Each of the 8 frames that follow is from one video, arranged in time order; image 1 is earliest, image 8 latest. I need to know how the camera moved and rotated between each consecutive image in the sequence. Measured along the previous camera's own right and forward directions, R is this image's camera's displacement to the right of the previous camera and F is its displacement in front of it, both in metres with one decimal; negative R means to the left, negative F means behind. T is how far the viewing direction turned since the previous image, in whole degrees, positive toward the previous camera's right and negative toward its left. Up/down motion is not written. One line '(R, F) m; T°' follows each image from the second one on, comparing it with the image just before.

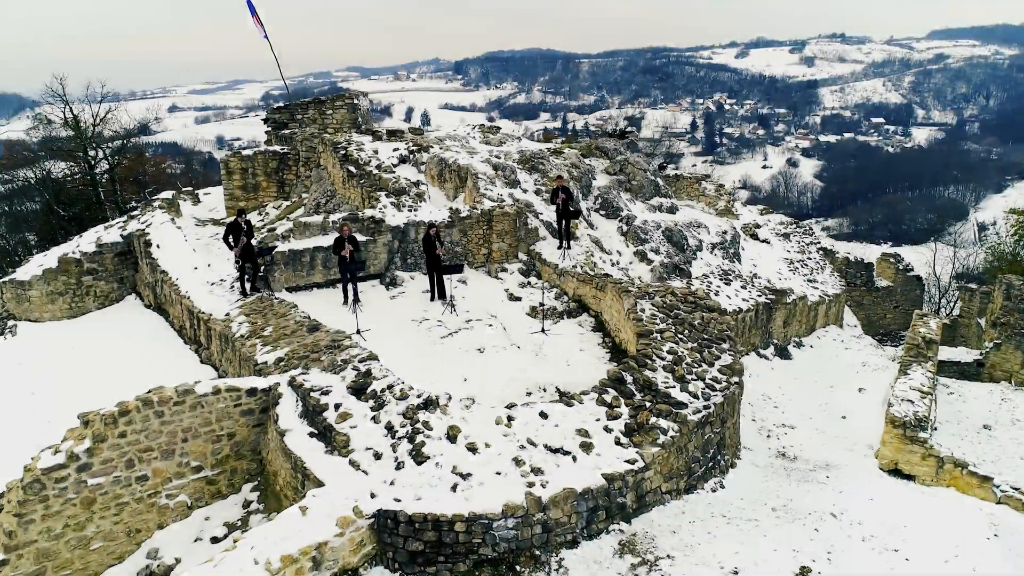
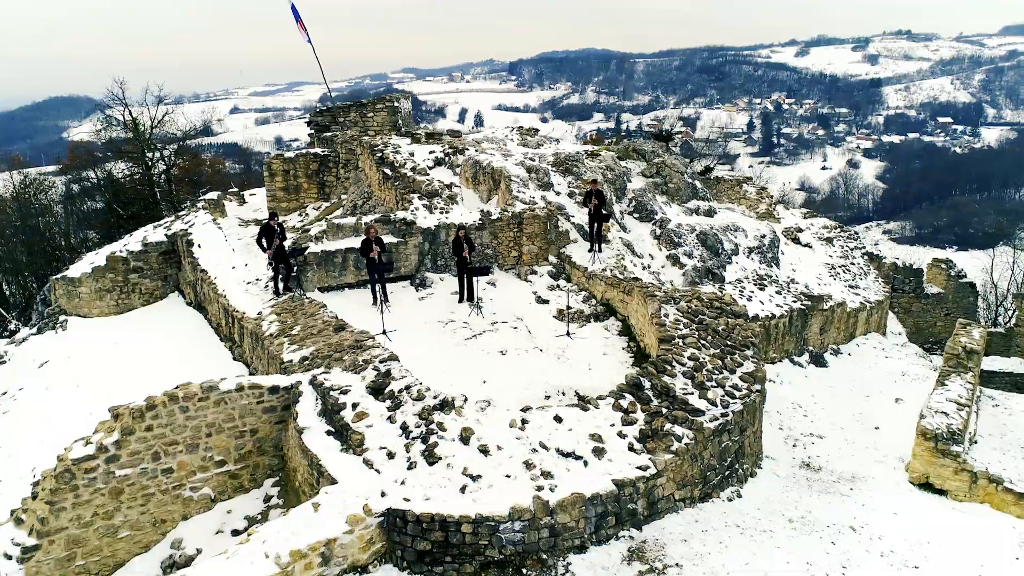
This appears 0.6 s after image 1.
(+0.3, 0.0) m; -4°
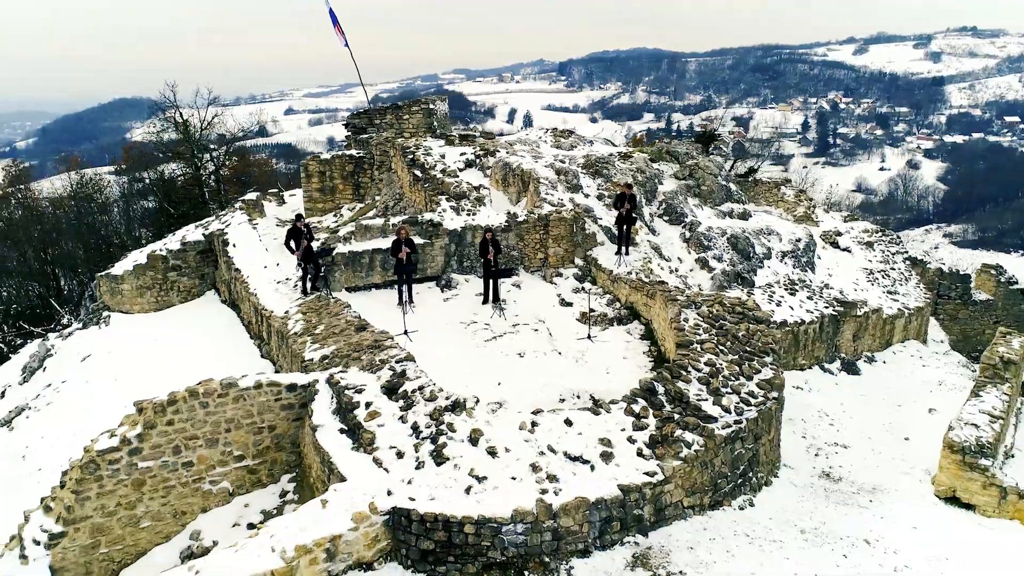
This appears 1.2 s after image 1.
(+0.3, 0.0) m; -4°
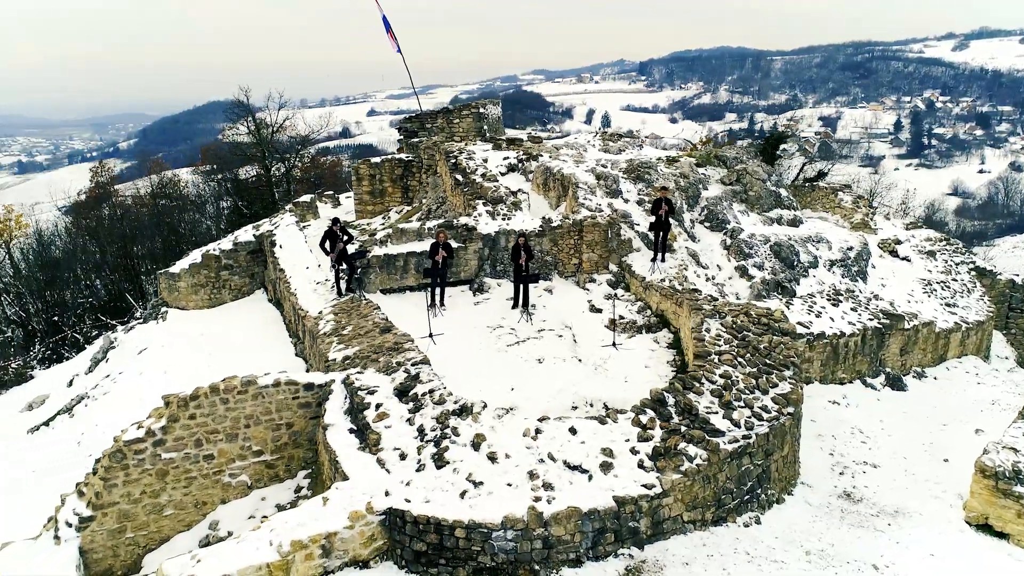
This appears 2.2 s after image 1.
(+0.6, 0.0) m; -6°
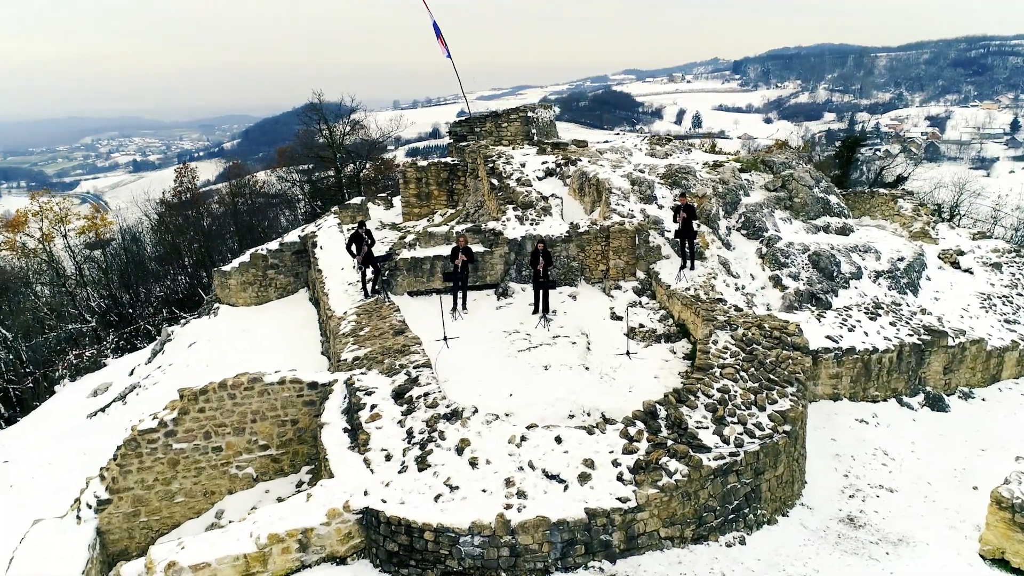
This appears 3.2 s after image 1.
(+0.9, 0.0) m; -6°
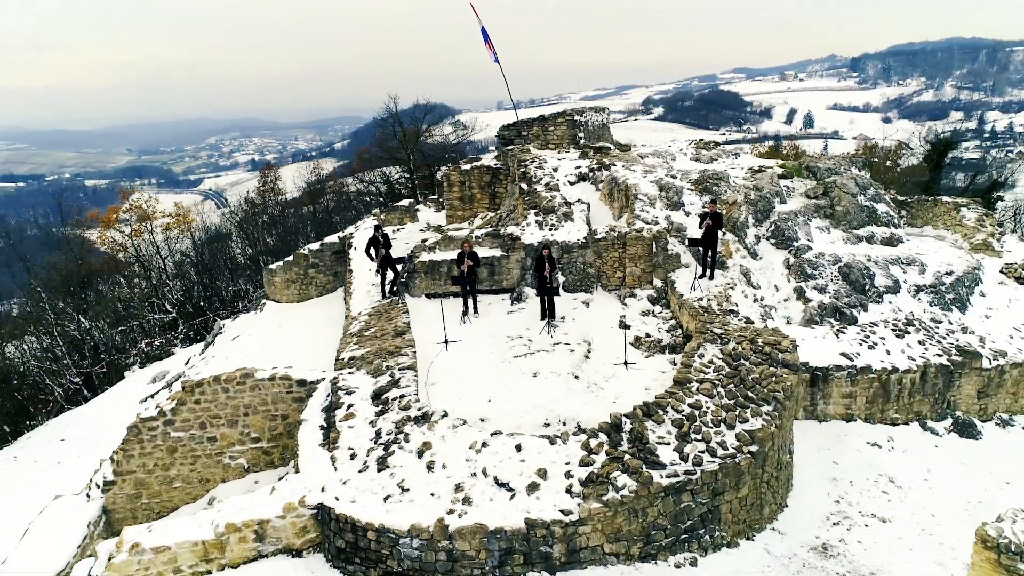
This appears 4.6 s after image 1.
(+1.2, 0.0) m; -8°
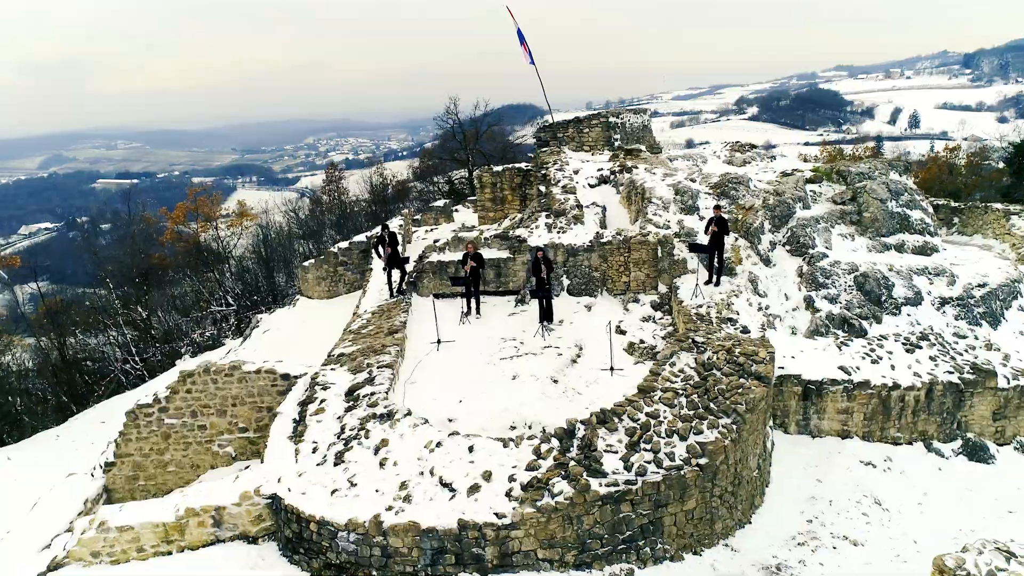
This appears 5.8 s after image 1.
(+1.2, 0.0) m; -7°
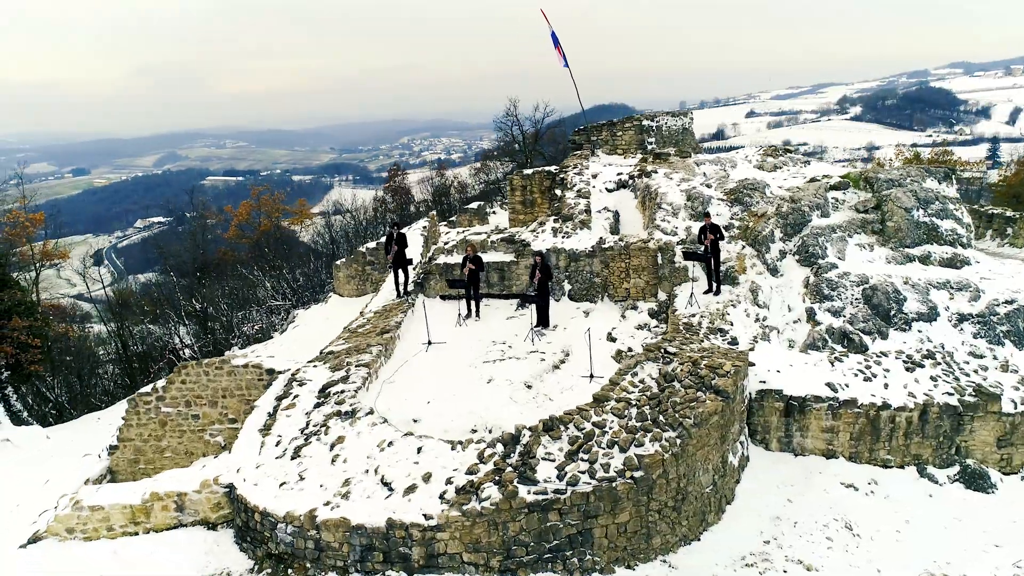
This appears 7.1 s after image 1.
(+1.2, 0.0) m; -7°
